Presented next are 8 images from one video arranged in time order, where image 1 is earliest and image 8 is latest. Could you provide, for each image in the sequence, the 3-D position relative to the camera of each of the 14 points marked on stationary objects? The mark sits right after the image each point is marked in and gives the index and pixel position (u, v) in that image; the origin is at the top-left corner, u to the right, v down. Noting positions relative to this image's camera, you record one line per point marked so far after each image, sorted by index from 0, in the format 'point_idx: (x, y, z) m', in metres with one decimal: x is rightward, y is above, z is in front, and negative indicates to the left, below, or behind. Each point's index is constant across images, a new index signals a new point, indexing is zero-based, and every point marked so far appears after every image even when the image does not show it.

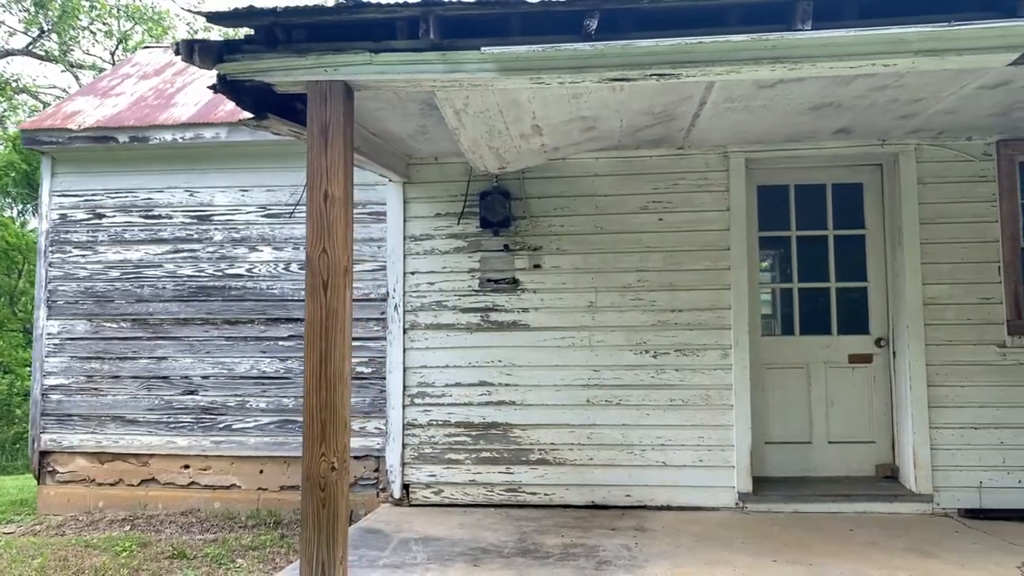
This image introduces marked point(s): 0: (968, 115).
0: (+2.1, +0.8, +3.6) m
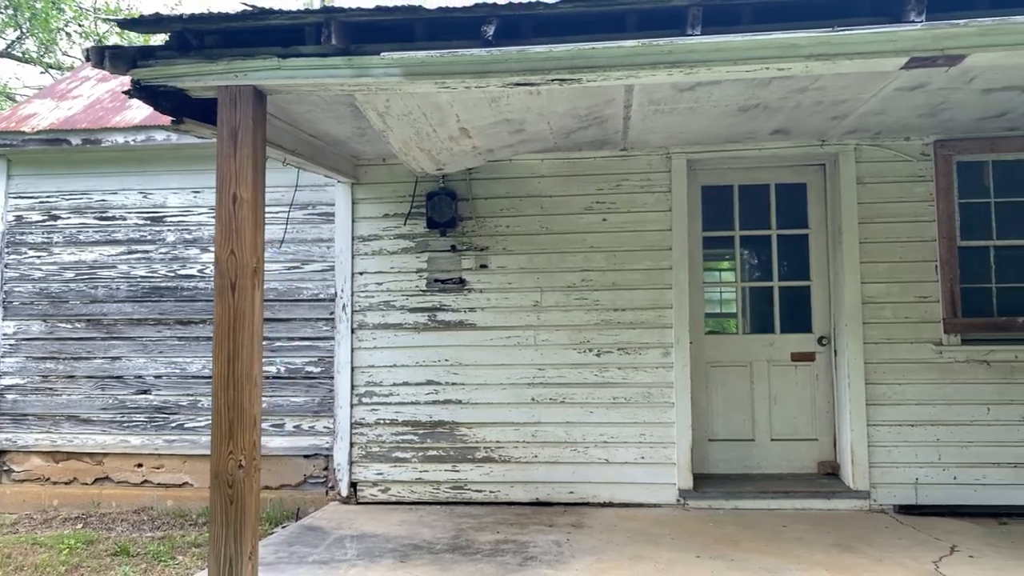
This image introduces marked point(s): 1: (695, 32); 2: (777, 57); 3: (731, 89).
0: (+1.8, +0.8, +3.6) m
1: (+0.5, +0.8, +2.4) m
2: (+0.8, +0.7, +2.4) m
3: (+0.9, +0.8, +3.1) m
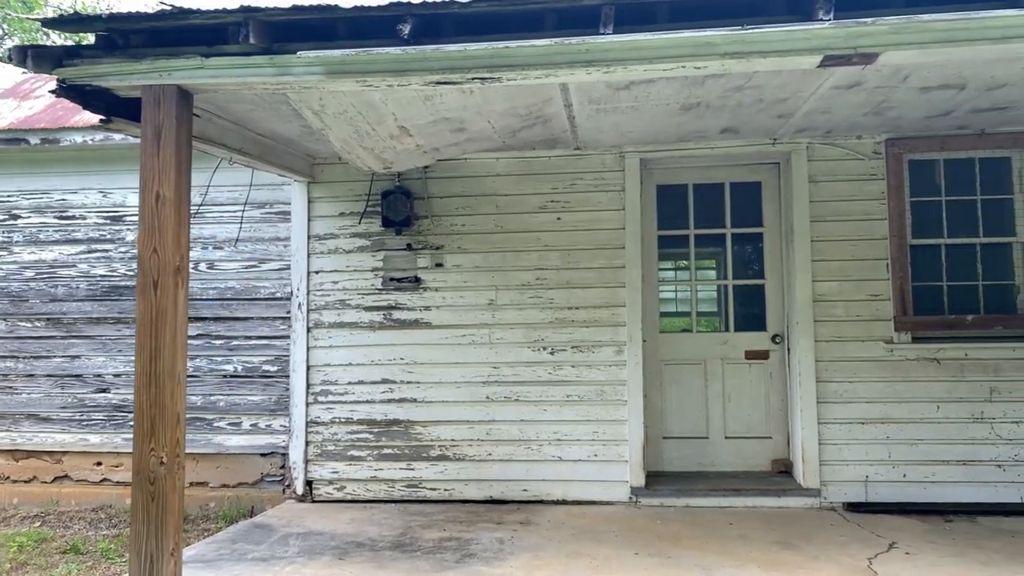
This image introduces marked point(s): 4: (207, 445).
0: (+1.5, +0.8, +3.6) m
1: (+0.3, +0.8, +2.4) m
2: (+0.5, +0.7, +2.4) m
3: (+0.6, +0.8, +3.1) m
4: (-1.7, -0.9, +4.5) m
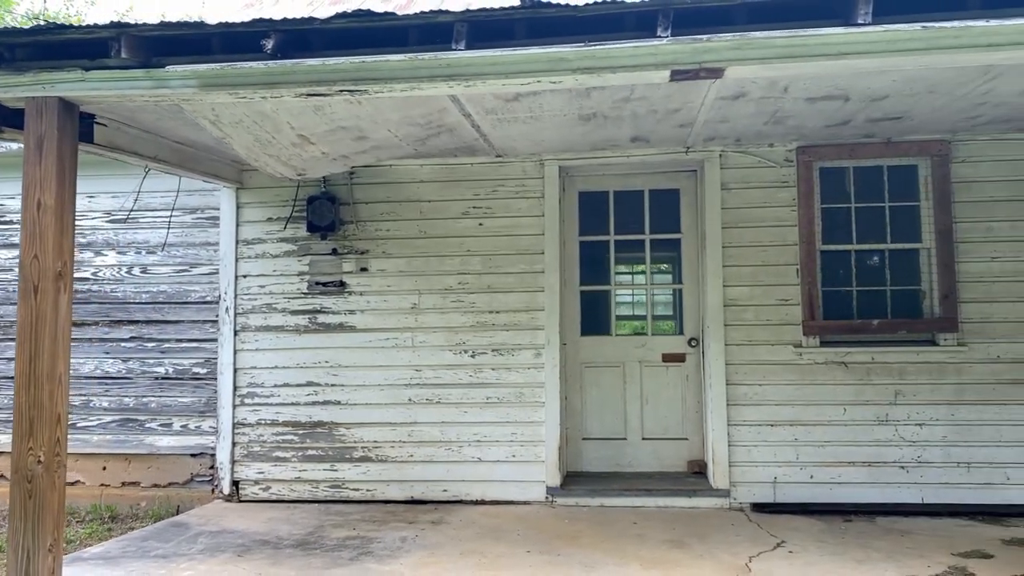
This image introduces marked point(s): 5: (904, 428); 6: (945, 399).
0: (+1.1, +0.8, +3.7) m
1: (-0.2, +0.7, +2.5) m
2: (+0.1, +0.7, +2.5) m
3: (+0.2, +0.8, +3.2) m
4: (-2.2, -0.9, +4.6) m
5: (+2.0, -0.7, +4.0) m
6: (+2.2, -0.6, +4.0) m
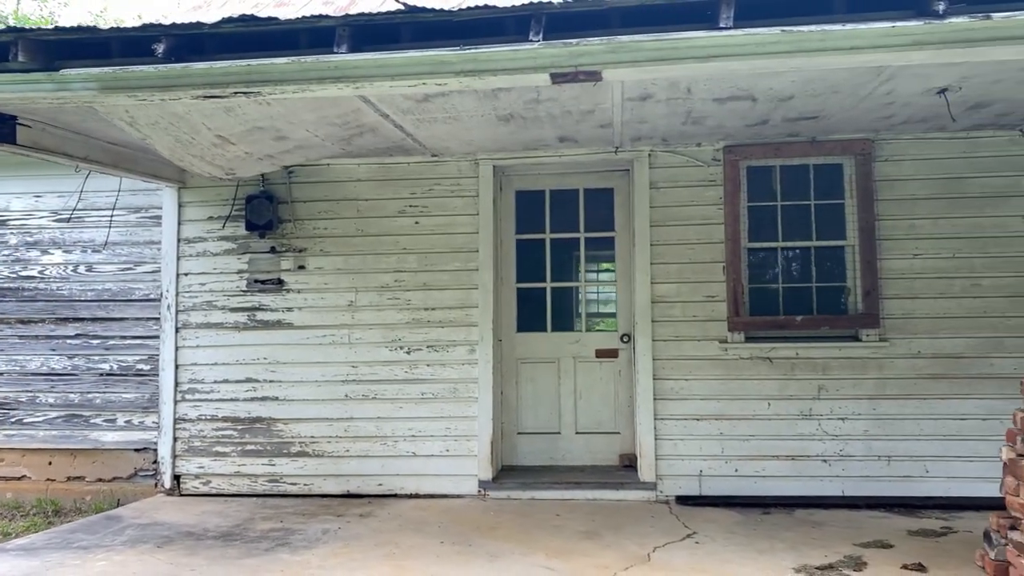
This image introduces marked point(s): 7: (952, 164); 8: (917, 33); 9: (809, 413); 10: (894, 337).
0: (+0.7, +0.8, +3.8) m
1: (-0.5, +0.8, +2.5) m
2: (-0.3, +0.7, +2.6) m
3: (-0.2, +0.8, +3.3) m
4: (-2.5, -0.9, +4.7) m
5: (+1.6, -0.7, +4.1) m
6: (+1.8, -0.5, +4.1) m
7: (+2.3, +0.6, +4.1) m
8: (+1.2, +0.7, +2.3) m
9: (+1.5, -0.6, +4.1) m
10: (+2.0, -0.2, +4.1) m
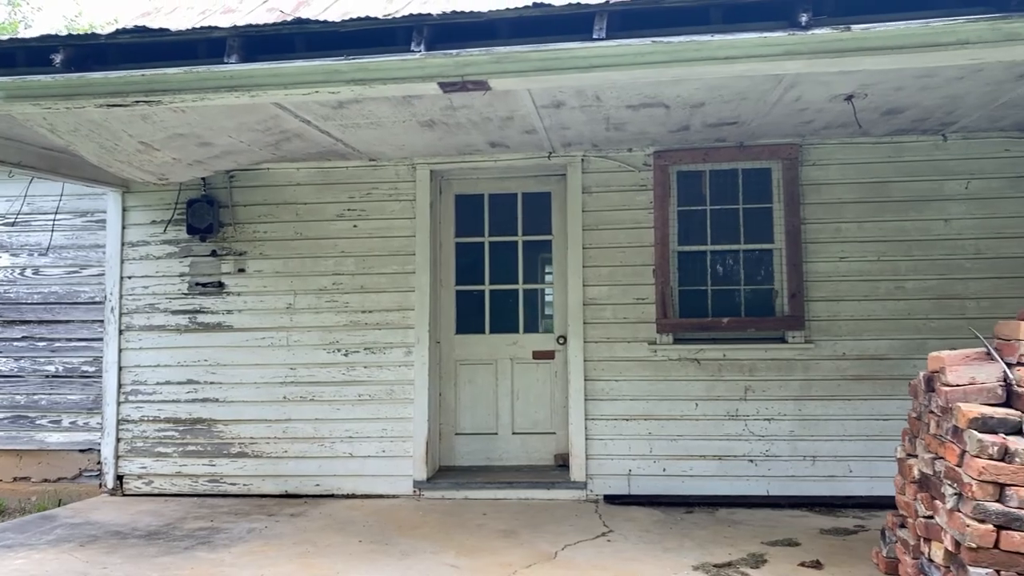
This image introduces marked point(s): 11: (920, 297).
0: (+0.4, +0.8, +3.9) m
1: (-0.9, +0.7, +2.6) m
2: (-0.6, +0.7, +2.6) m
3: (-0.5, +0.8, +3.3) m
4: (-2.9, -0.9, +4.8) m
5: (+1.3, -0.7, +4.2) m
6: (+1.5, -0.6, +4.2) m
7: (+1.9, +0.6, +4.2) m
8: (+0.8, +0.7, +2.4) m
9: (+1.2, -0.7, +4.2) m
10: (+1.6, -0.3, +4.2) m
11: (+2.1, 0.0, +4.1) m
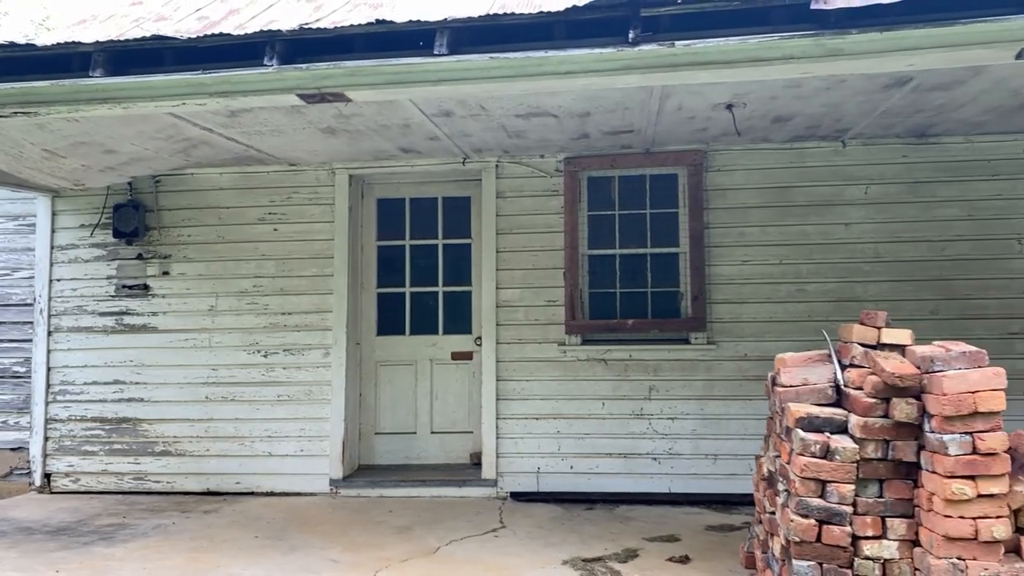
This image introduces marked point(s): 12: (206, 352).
0: (-0.1, +0.8, +4.0) m
1: (-1.4, +0.7, +2.7) m
2: (-1.1, +0.7, +2.7) m
3: (-1.0, +0.7, +3.4) m
4: (-3.4, -0.9, +4.9) m
5: (+0.8, -0.7, +4.3) m
6: (+1.0, -0.6, +4.3) m
7: (+1.5, +0.6, +4.3) m
8: (+0.3, +0.7, +2.5) m
9: (+0.7, -0.7, +4.3) m
10: (+1.1, -0.3, +4.3) m
11: (+1.6, -0.1, +4.2) m
12: (-1.8, -0.4, +4.6) m
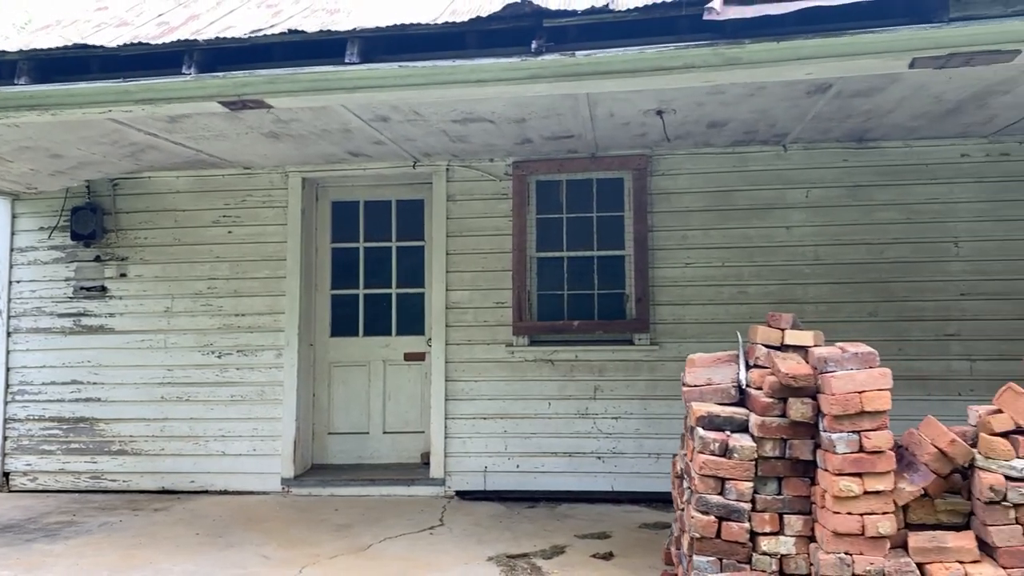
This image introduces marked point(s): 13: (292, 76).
0: (-0.4, +0.7, +4.0) m
1: (-1.7, +0.7, +2.8) m
2: (-1.4, +0.7, +2.8) m
3: (-1.3, +0.7, +3.5) m
4: (-3.7, -0.9, +5.0) m
5: (+0.5, -0.7, +4.3) m
6: (+0.7, -0.6, +4.3) m
7: (+1.2, +0.6, +4.4) m
8: (0.0, +0.7, +2.6) m
9: (+0.4, -0.7, +4.4) m
10: (+0.8, -0.3, +4.3) m
11: (+1.3, -0.1, +4.3) m
12: (-2.1, -0.4, +4.7) m
13: (-0.7, +0.7, +2.7) m
